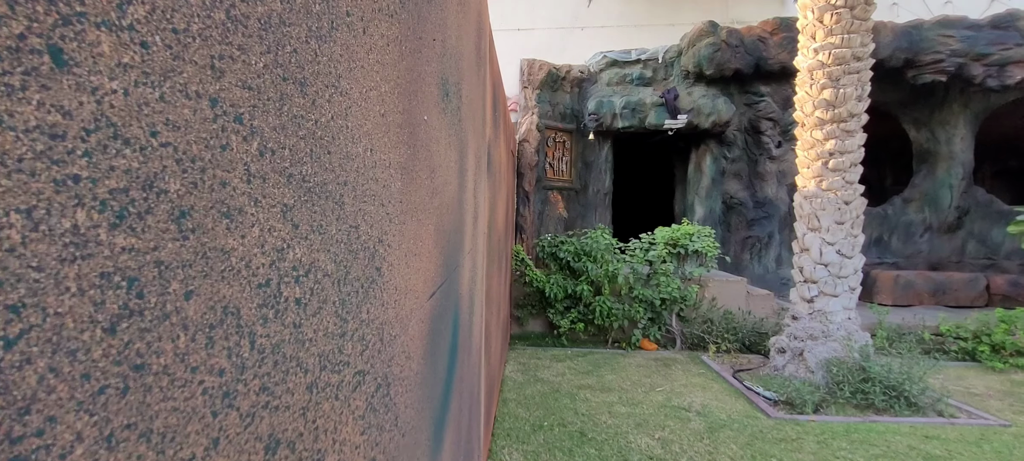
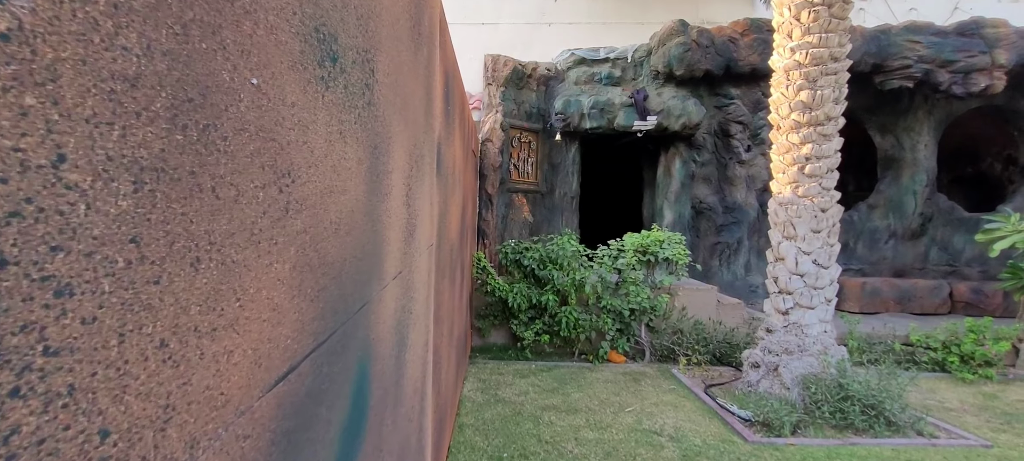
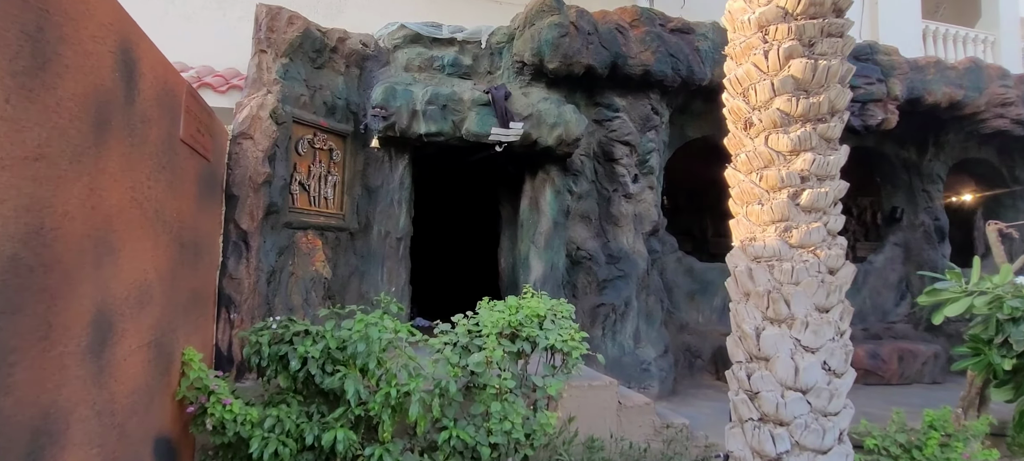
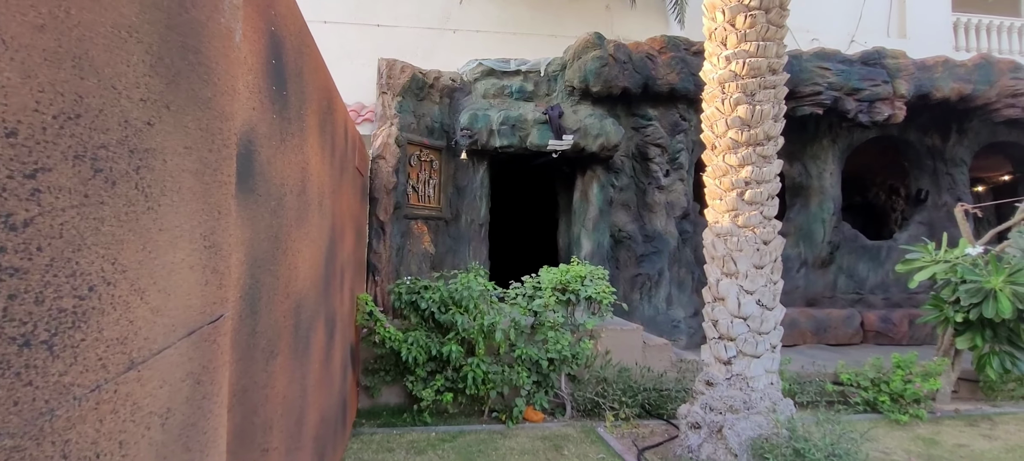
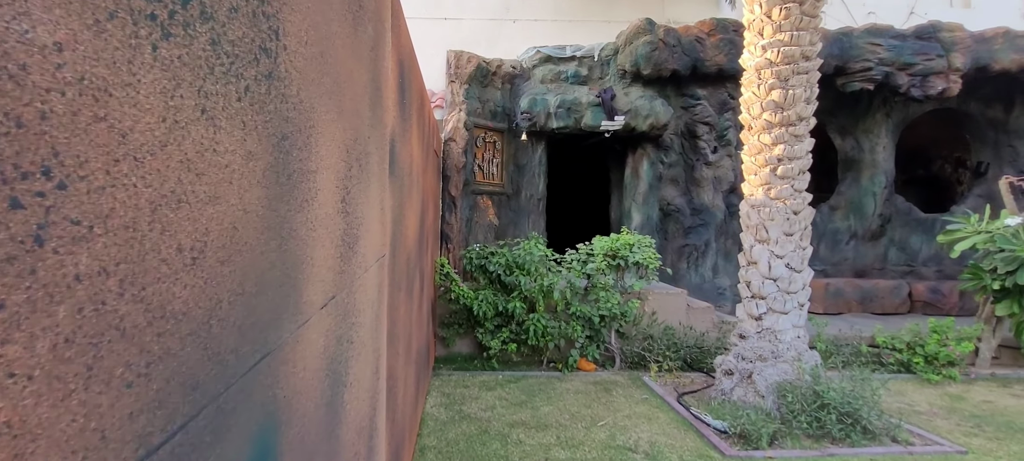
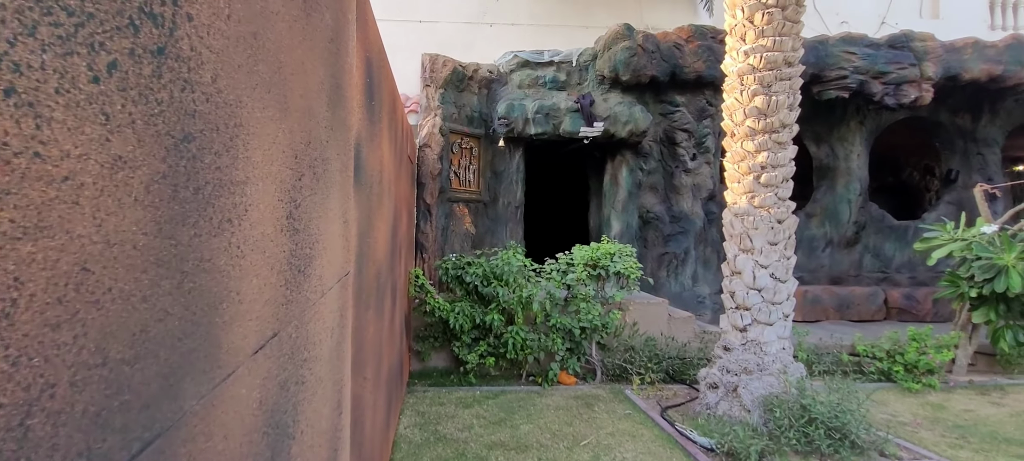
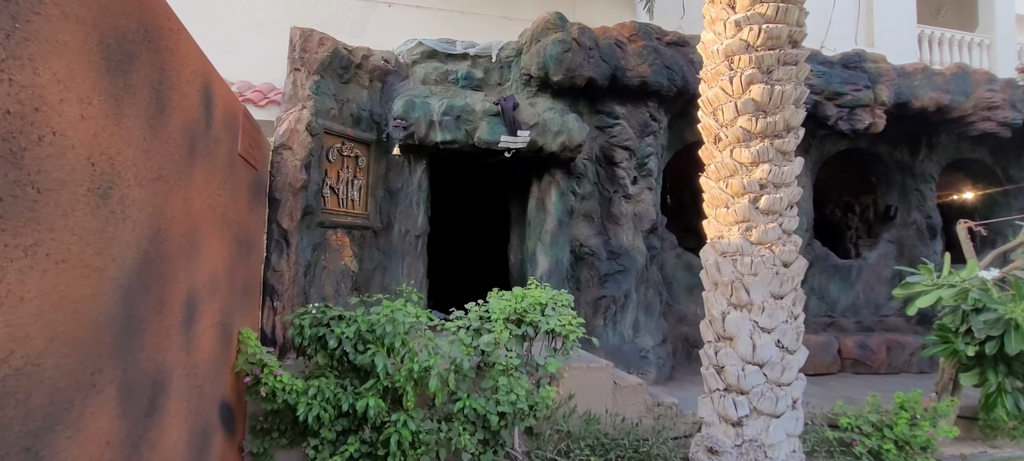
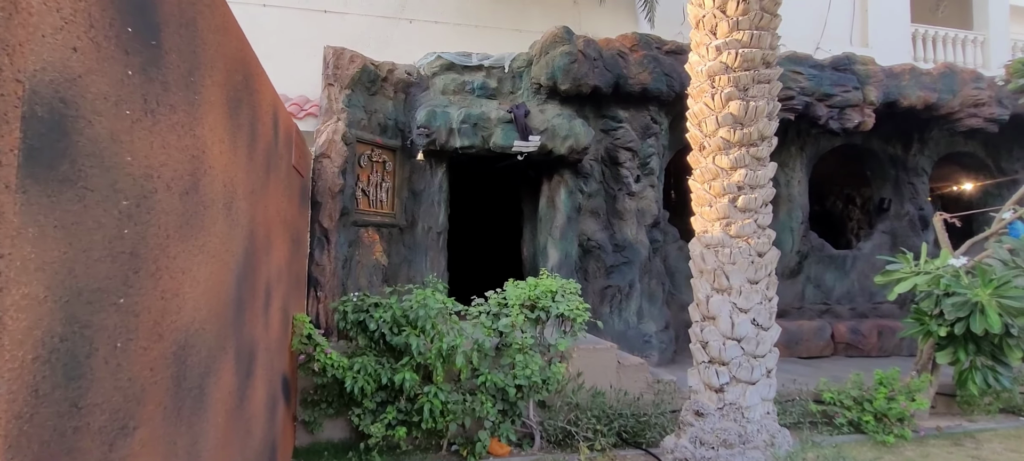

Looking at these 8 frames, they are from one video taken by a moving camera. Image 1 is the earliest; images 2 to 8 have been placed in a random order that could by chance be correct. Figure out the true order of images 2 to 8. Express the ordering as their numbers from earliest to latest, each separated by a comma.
2, 5, 6, 4, 8, 7, 3
